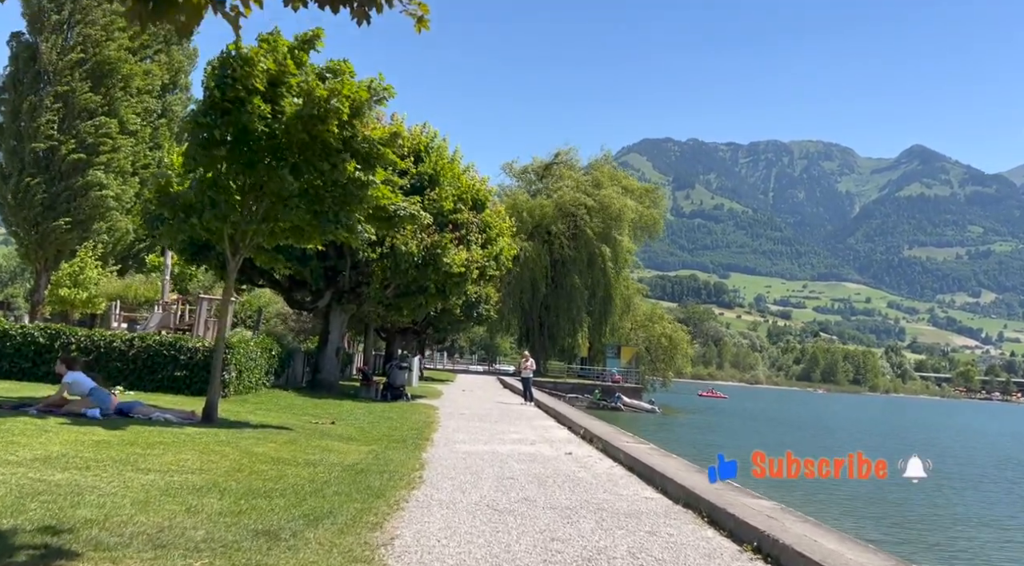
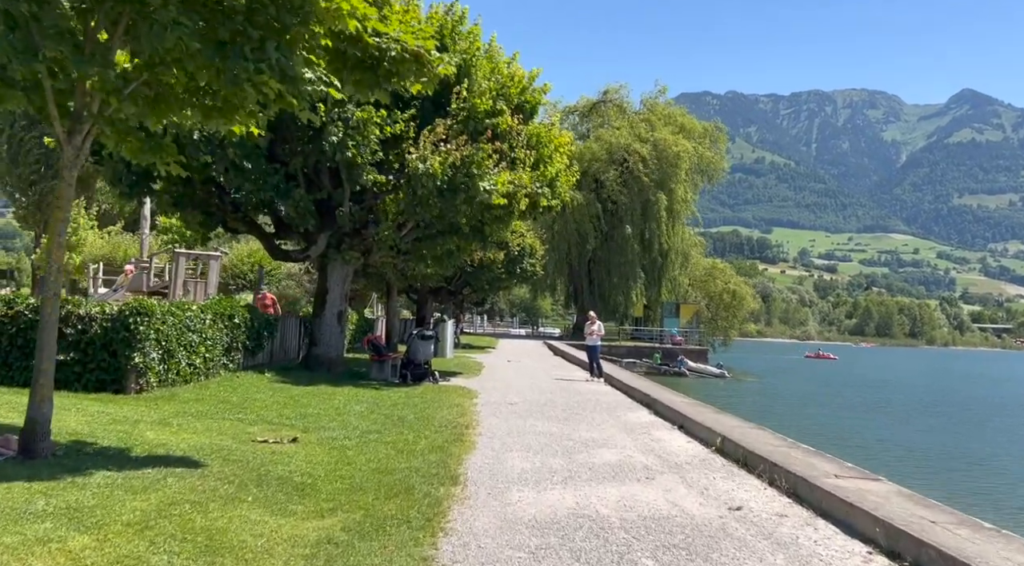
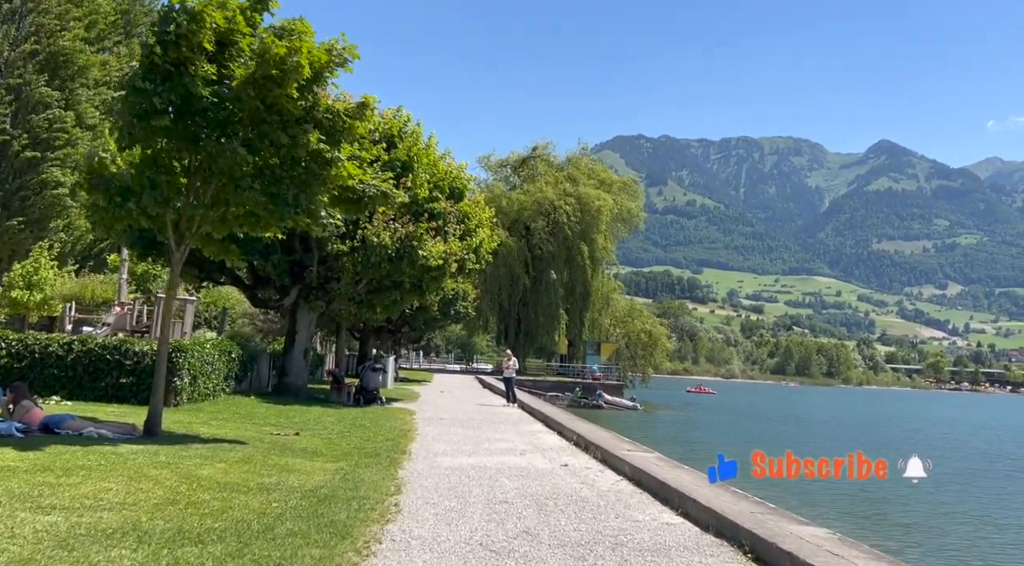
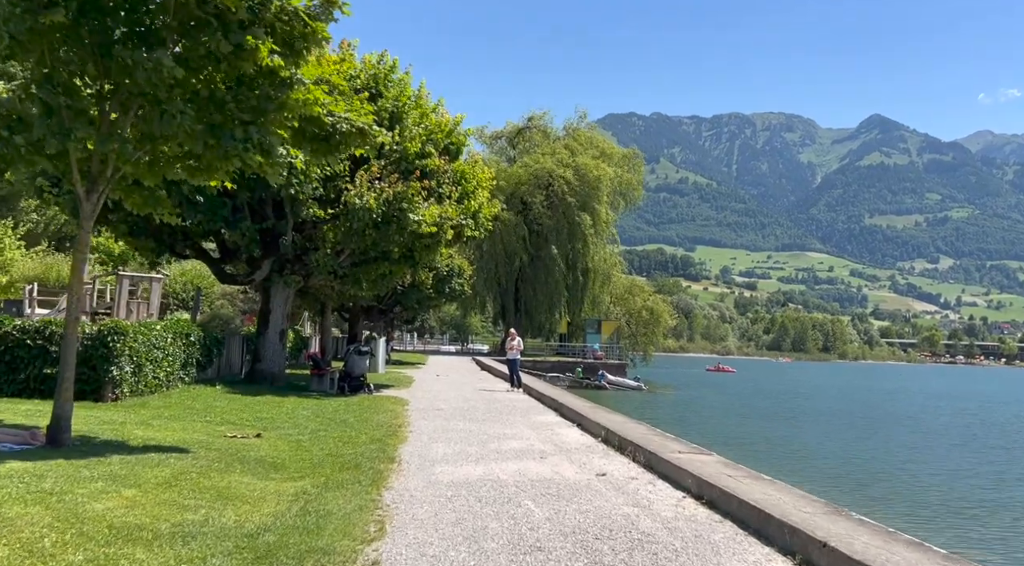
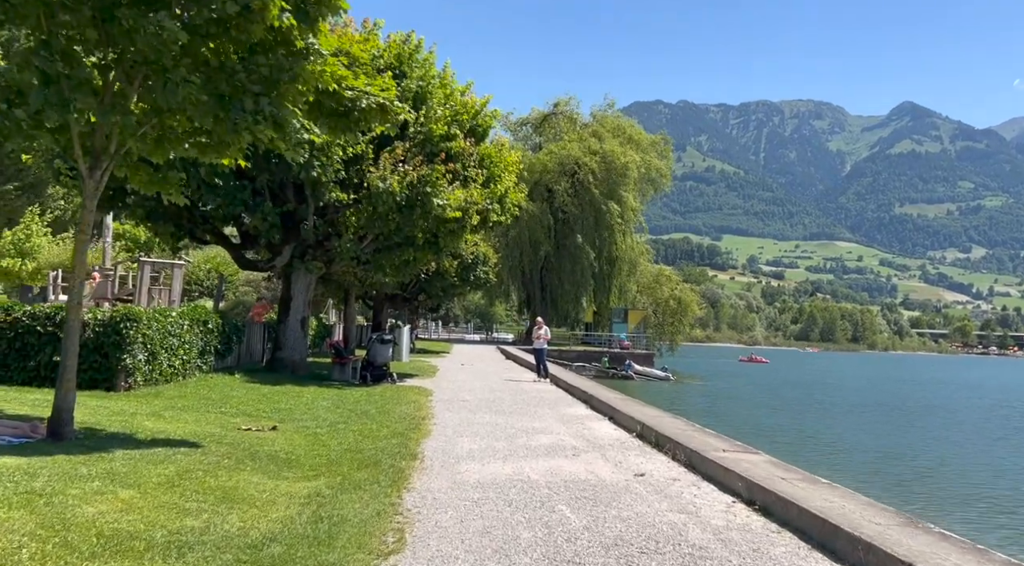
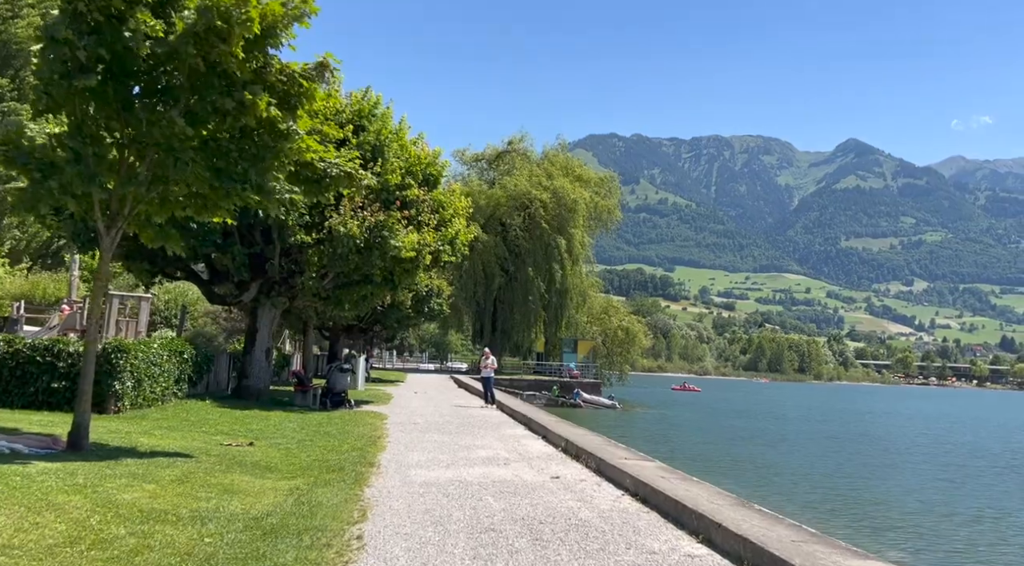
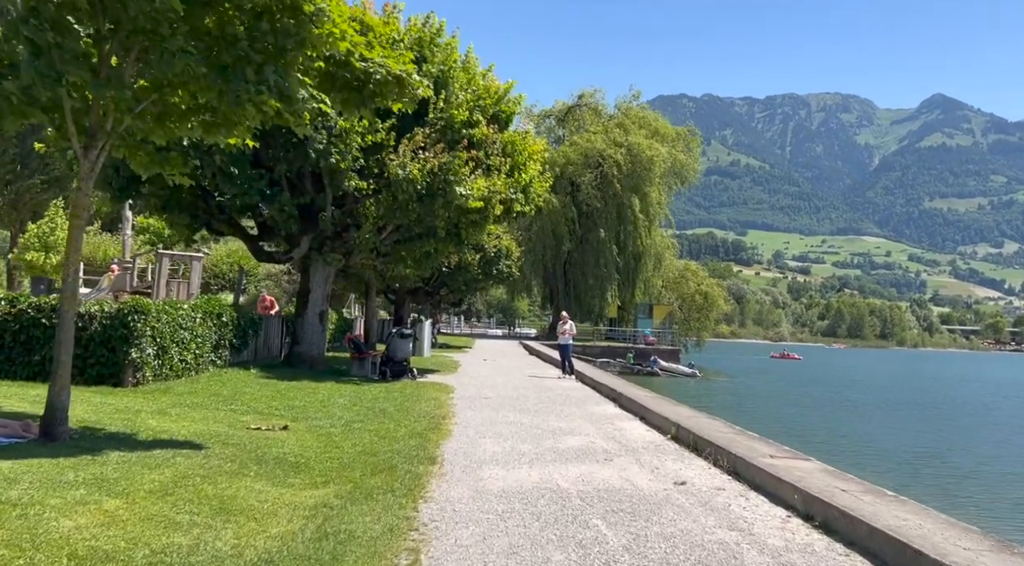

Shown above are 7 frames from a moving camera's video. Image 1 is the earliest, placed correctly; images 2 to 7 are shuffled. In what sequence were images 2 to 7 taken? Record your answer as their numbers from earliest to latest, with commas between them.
3, 6, 4, 5, 7, 2
